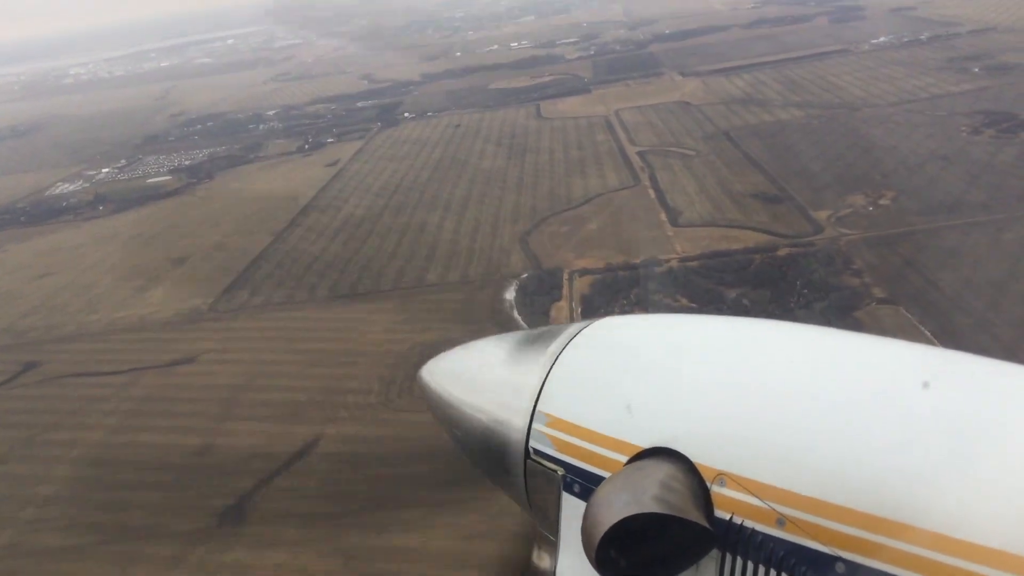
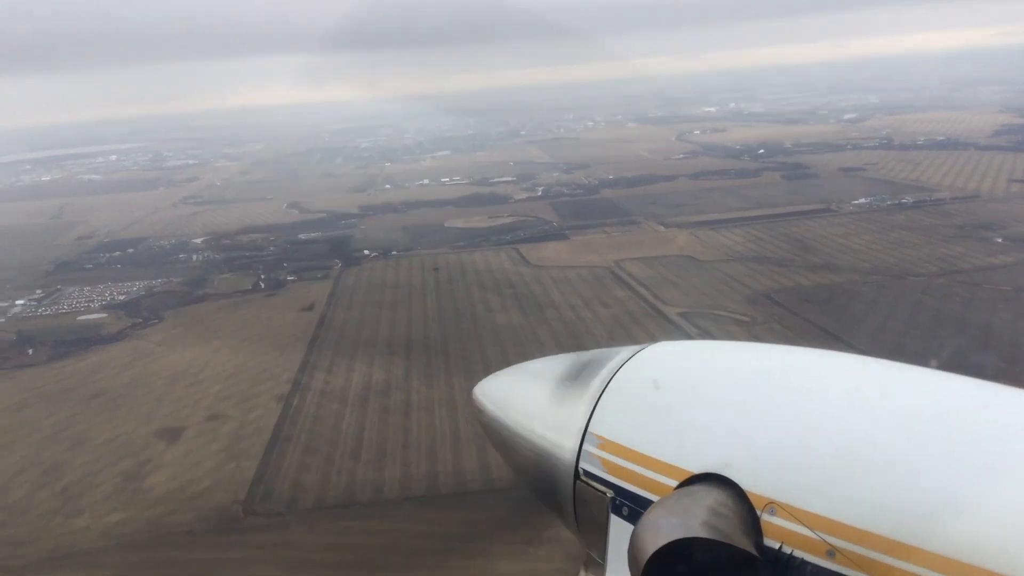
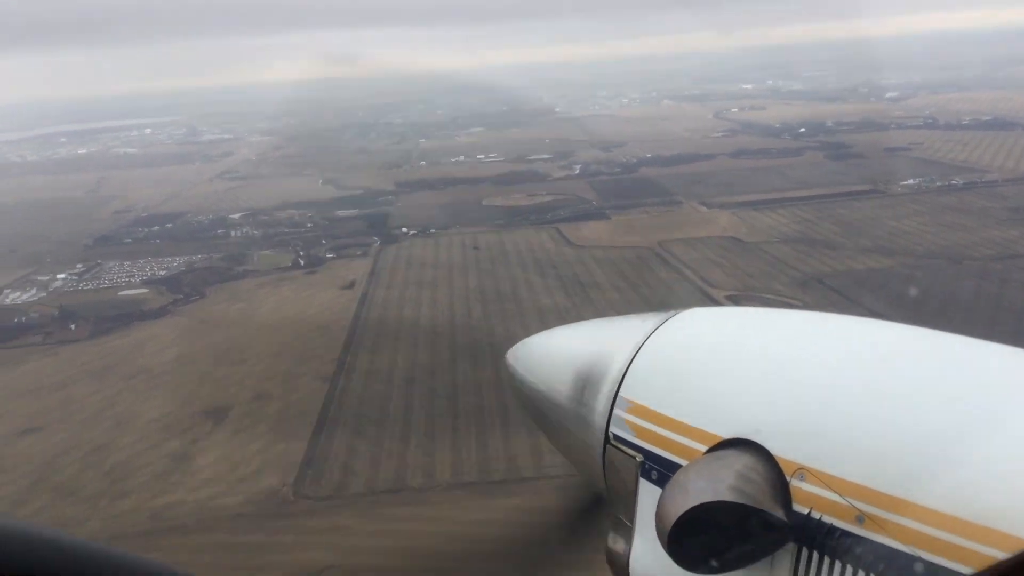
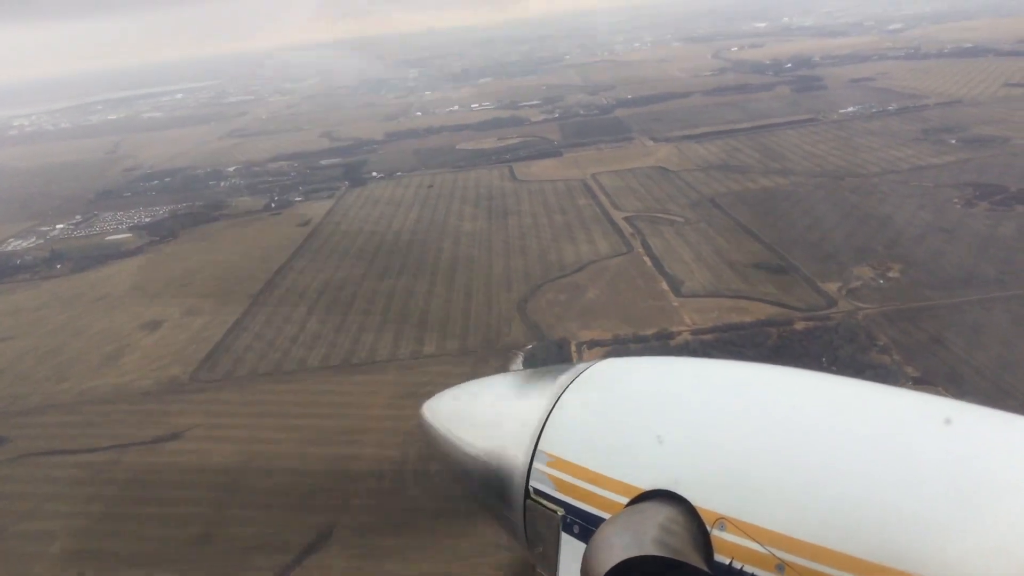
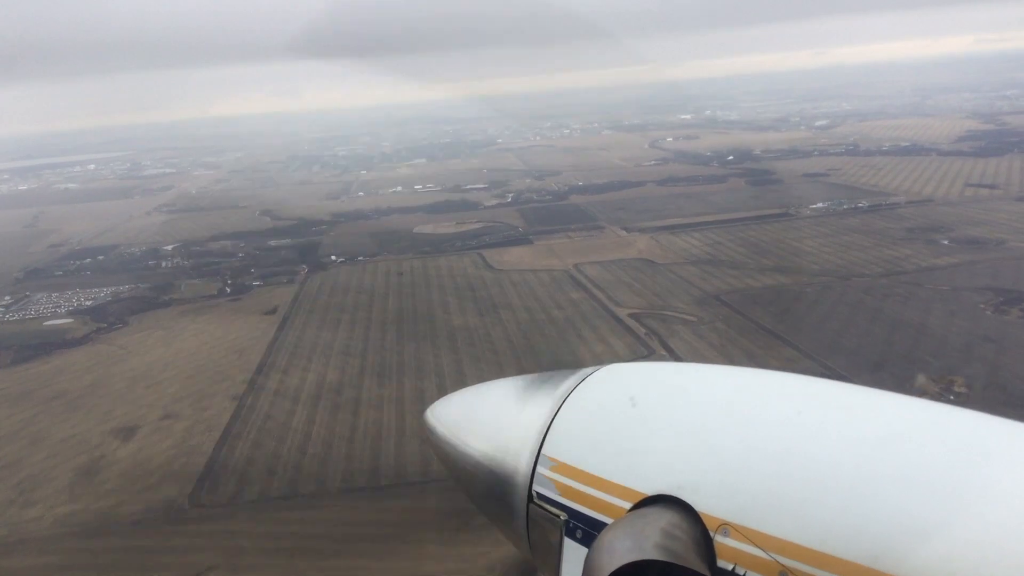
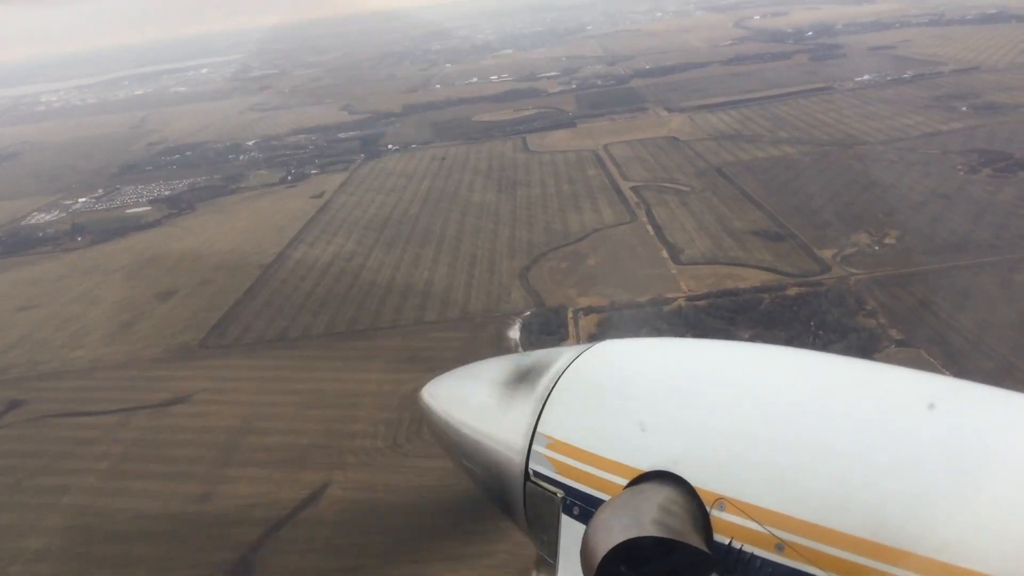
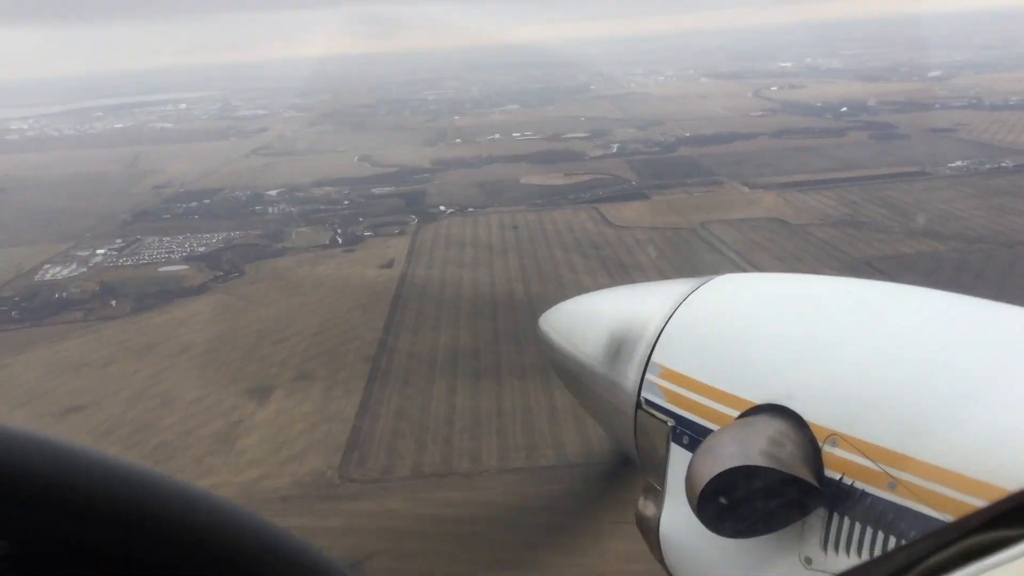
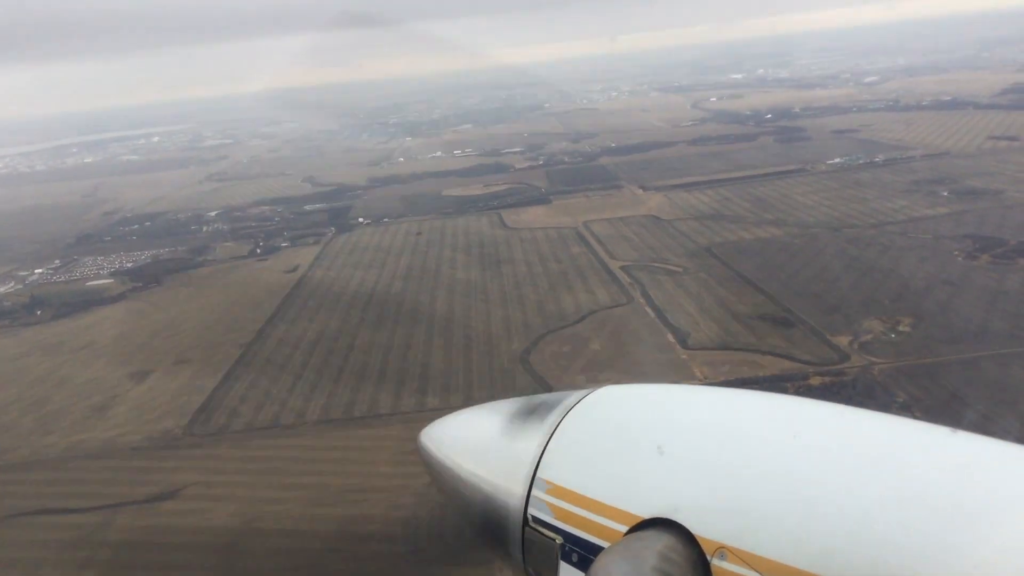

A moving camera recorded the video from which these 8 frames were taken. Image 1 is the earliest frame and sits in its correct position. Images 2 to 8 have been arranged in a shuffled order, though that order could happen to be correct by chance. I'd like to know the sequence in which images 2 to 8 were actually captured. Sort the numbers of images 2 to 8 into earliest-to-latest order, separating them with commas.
6, 4, 8, 5, 2, 3, 7
